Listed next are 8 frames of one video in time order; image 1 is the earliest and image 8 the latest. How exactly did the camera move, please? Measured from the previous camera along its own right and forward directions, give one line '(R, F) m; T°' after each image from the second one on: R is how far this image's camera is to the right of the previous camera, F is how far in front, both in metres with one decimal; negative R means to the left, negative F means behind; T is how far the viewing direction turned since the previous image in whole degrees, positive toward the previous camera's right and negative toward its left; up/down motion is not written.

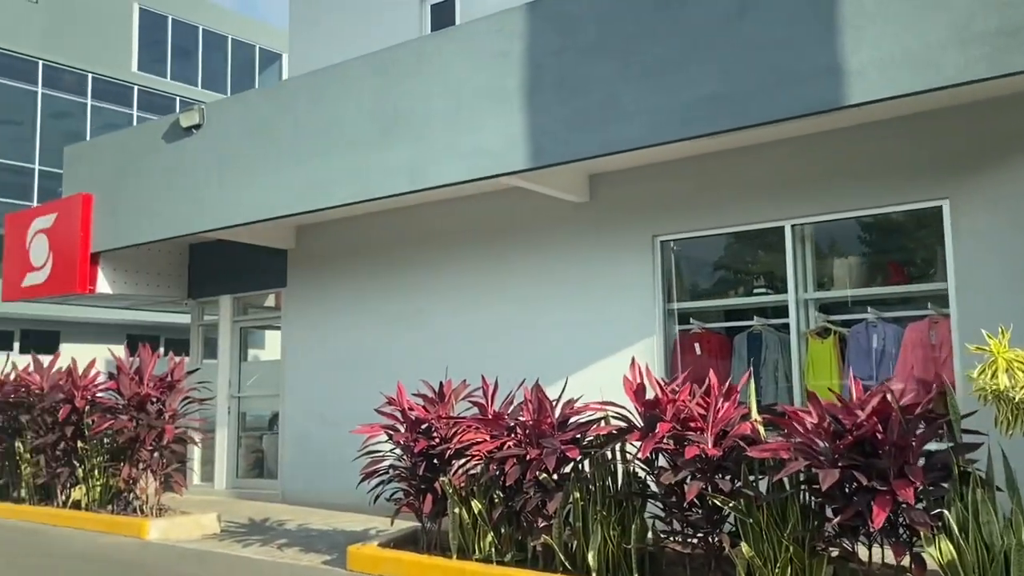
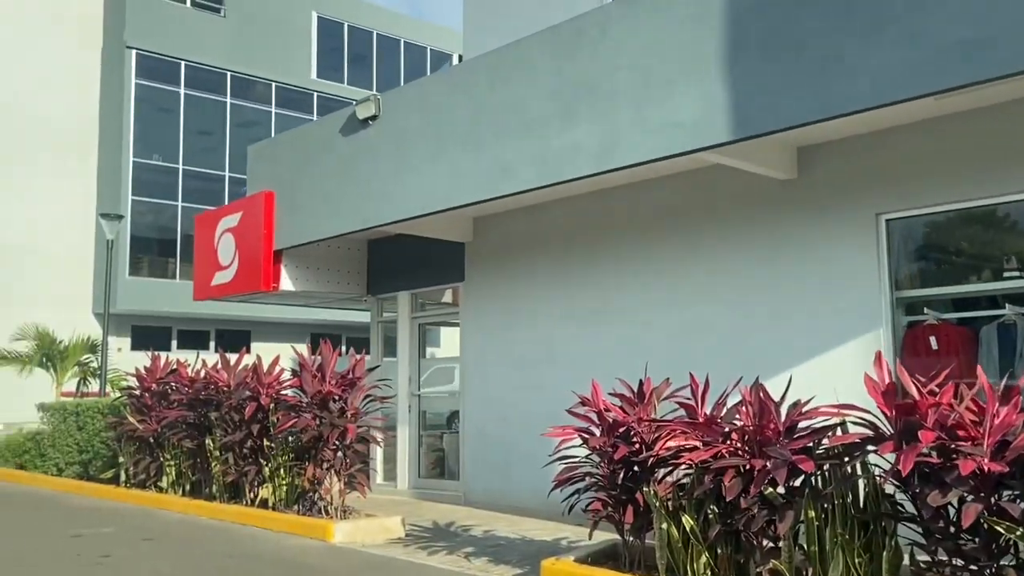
(-0.3, +0.8) m; -10°
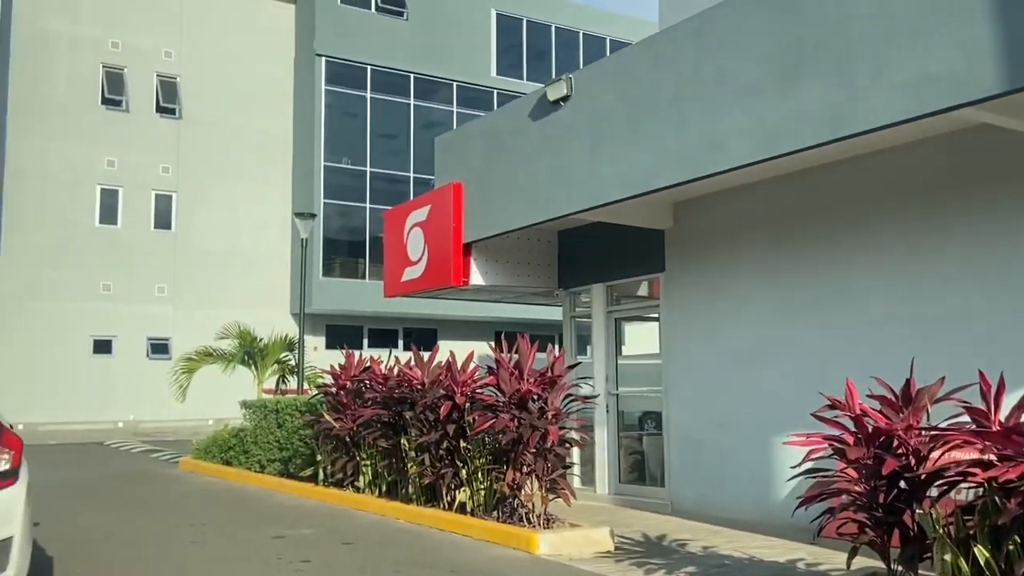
(-0.4, +0.8) m; -11°
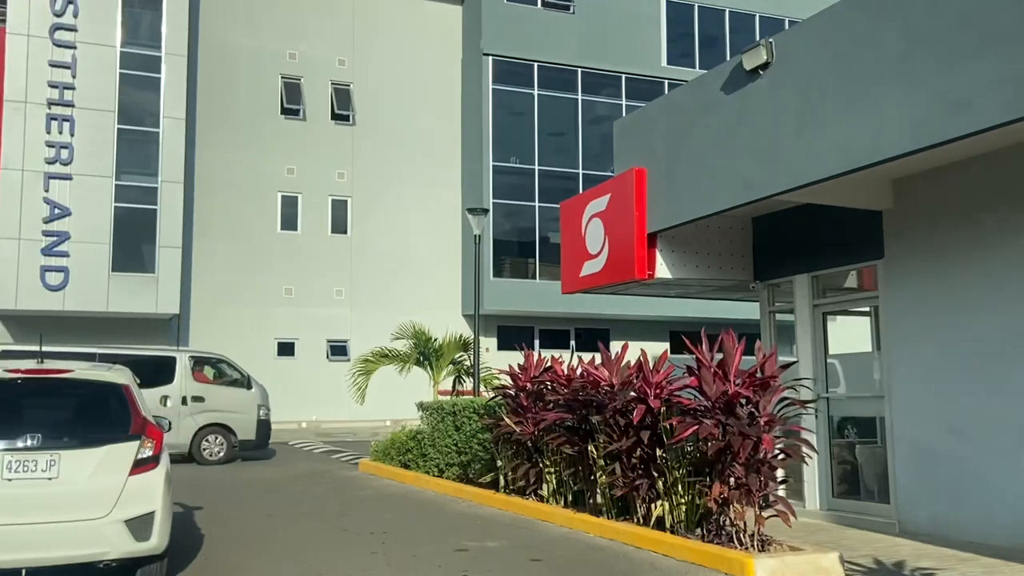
(-0.3, +0.9) m; -10°
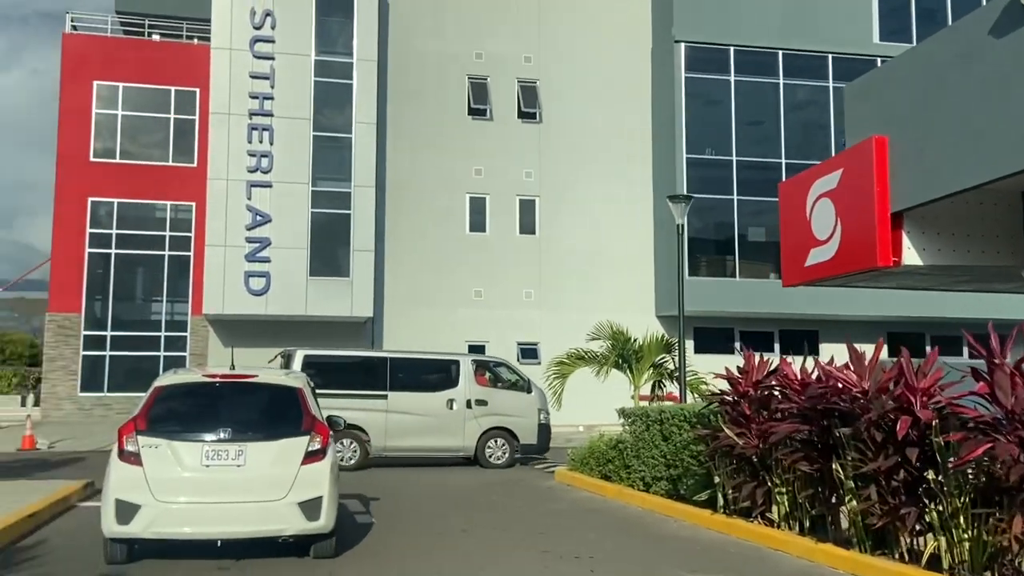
(-0.4, +1.2) m; -11°
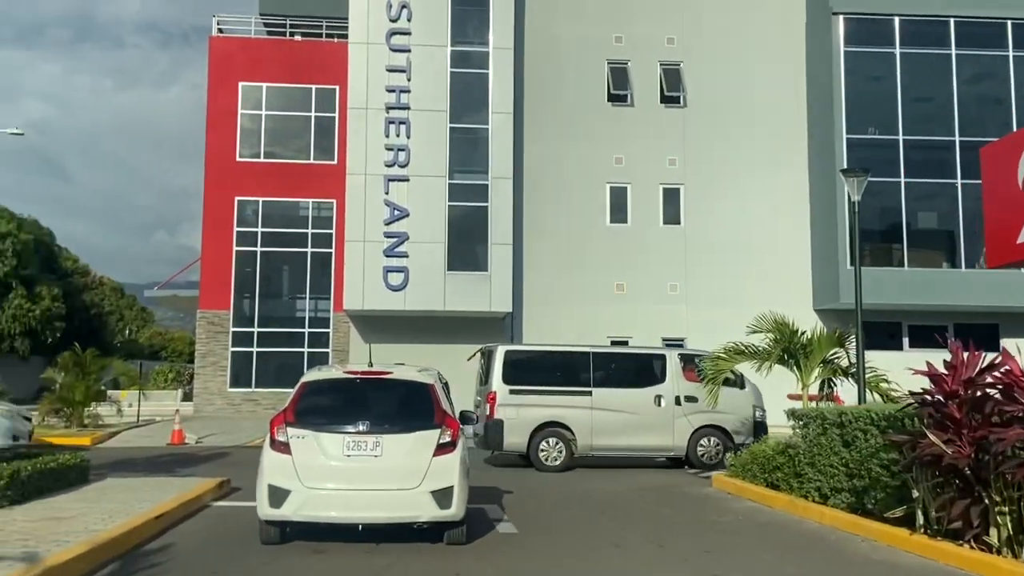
(-0.2, +1.1) m; -8°
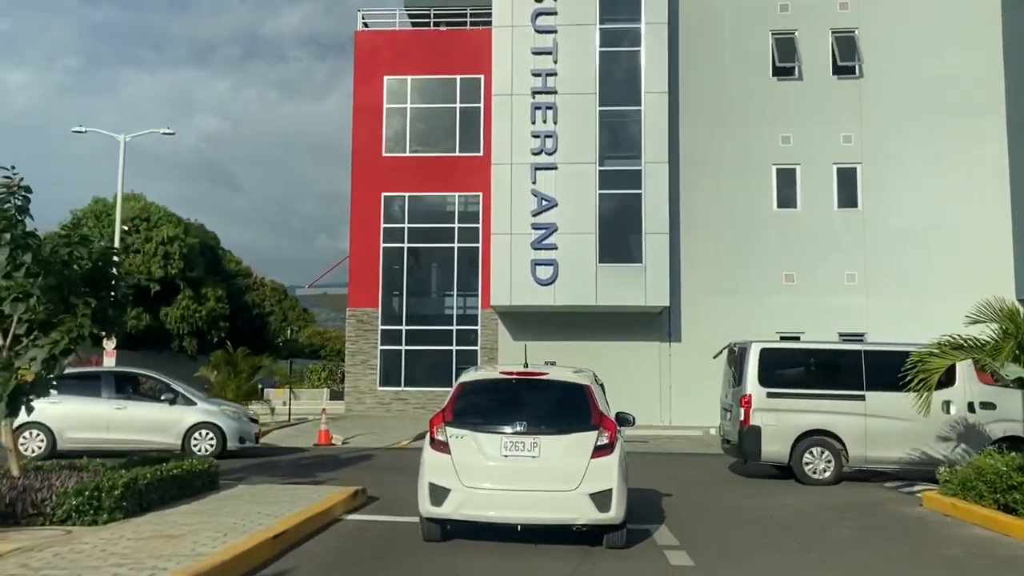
(-0.2, +1.6) m; -9°
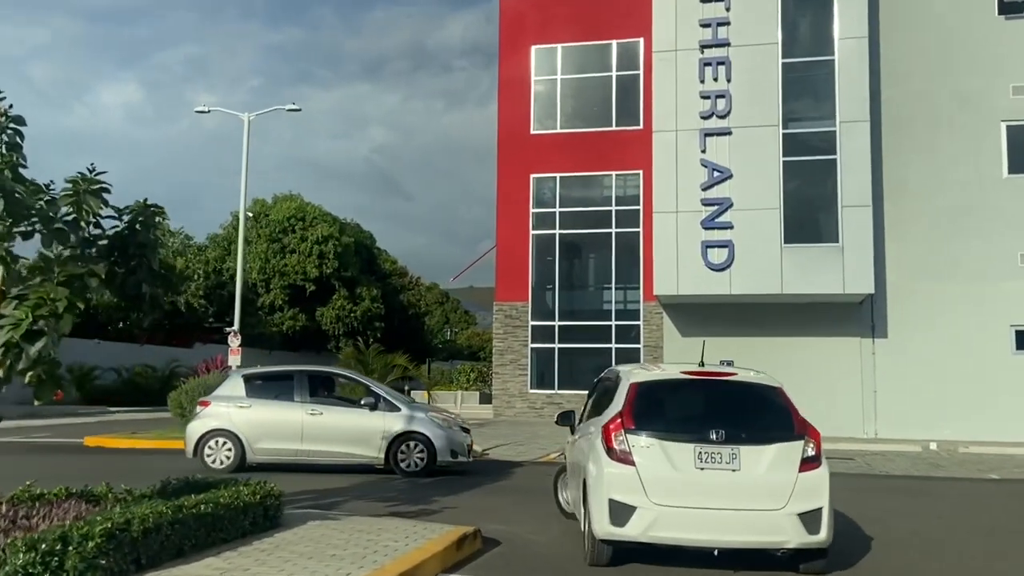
(-0.1, +3.4) m; -10°
